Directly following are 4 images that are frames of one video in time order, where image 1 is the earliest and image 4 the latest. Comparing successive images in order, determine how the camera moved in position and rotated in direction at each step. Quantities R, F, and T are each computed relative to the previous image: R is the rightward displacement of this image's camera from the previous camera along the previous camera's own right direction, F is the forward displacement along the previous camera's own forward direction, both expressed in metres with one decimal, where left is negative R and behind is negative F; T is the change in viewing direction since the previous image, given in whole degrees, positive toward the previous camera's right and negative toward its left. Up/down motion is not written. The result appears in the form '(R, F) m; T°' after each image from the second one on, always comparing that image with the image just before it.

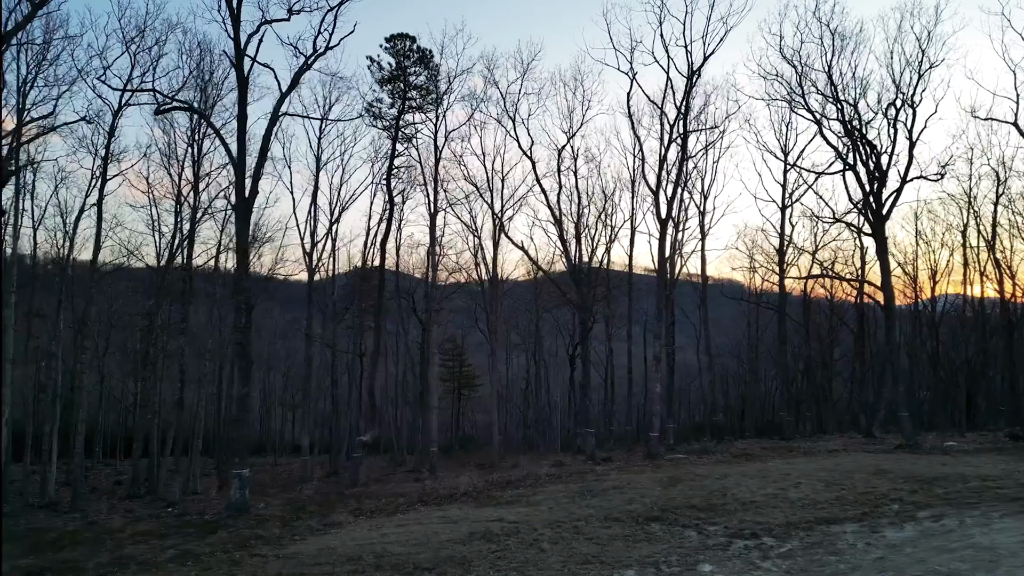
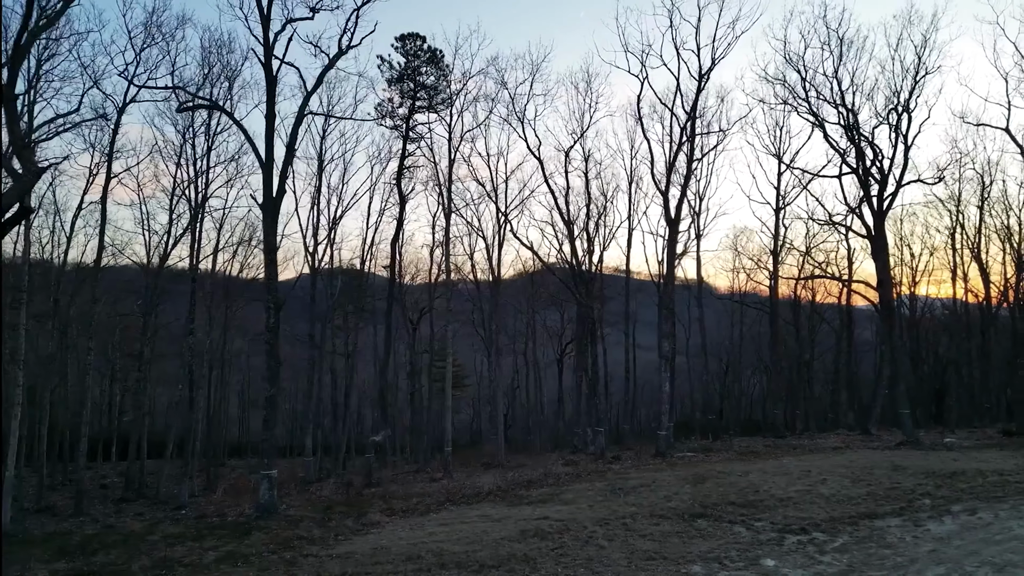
(-1.0, -0.1) m; +2°
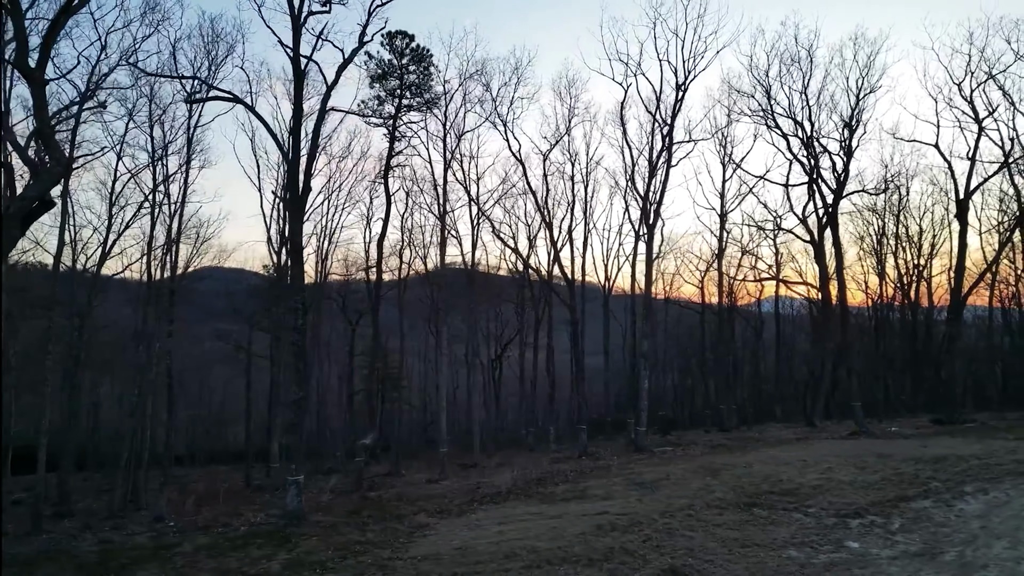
(-2.3, 0.0) m; +8°
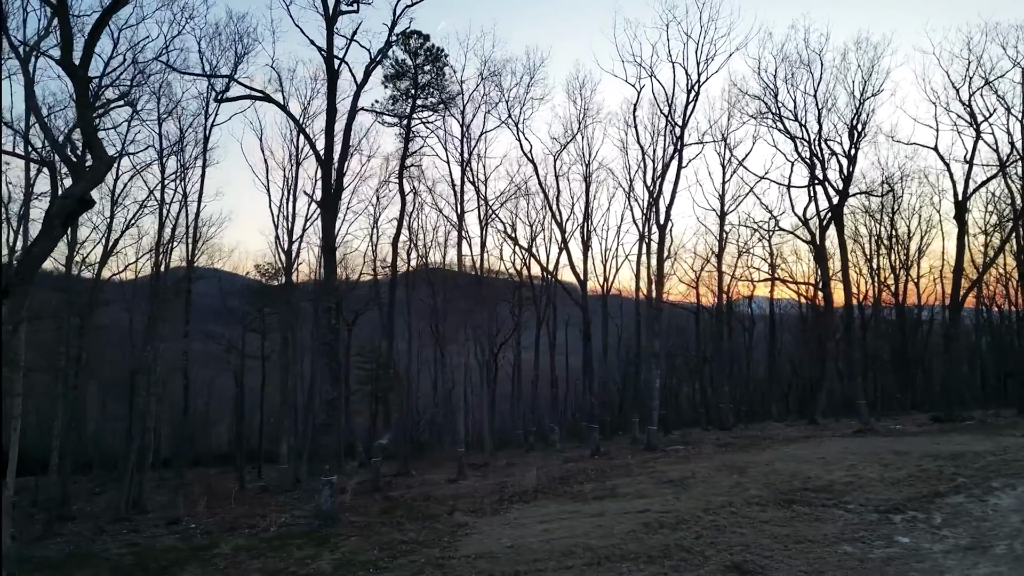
(-0.9, 0.0) m; +2°
